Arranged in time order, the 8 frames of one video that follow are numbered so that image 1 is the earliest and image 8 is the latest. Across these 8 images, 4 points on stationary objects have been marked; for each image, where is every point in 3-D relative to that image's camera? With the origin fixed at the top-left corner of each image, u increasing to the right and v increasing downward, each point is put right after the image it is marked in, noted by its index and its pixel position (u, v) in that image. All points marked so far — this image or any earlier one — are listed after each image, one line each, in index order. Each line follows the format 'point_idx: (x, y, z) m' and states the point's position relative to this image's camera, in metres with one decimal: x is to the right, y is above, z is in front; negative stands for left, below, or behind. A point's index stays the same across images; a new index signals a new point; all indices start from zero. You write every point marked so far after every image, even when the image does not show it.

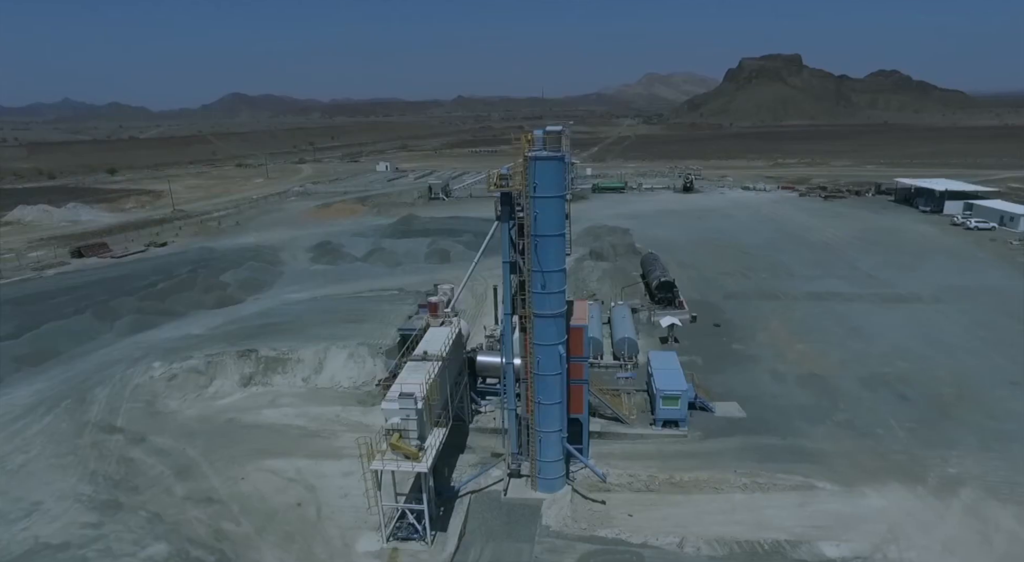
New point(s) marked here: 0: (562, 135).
0: (+1.4, +4.3, +17.8) m
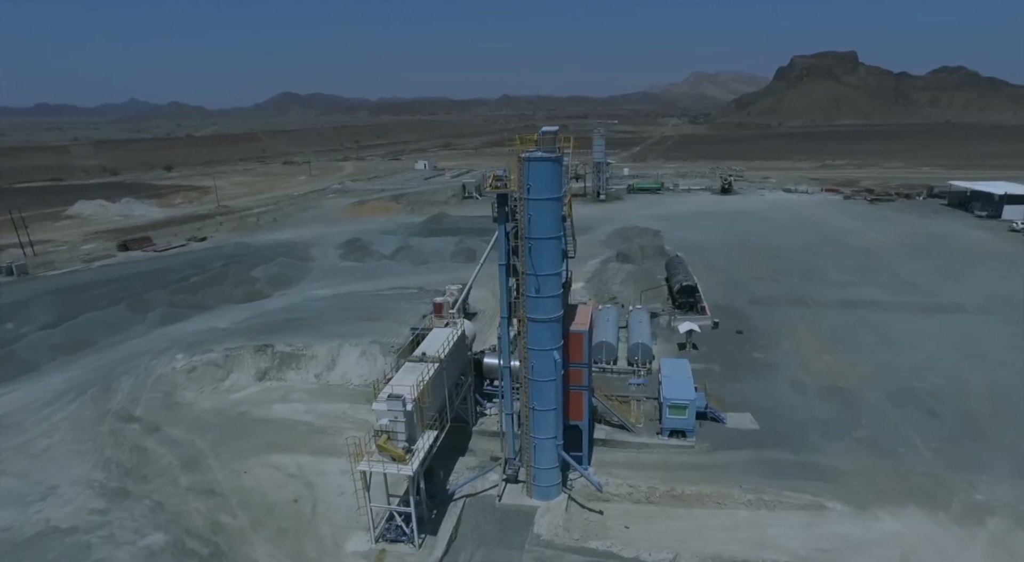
0: (+1.2, +4.2, +17.4) m
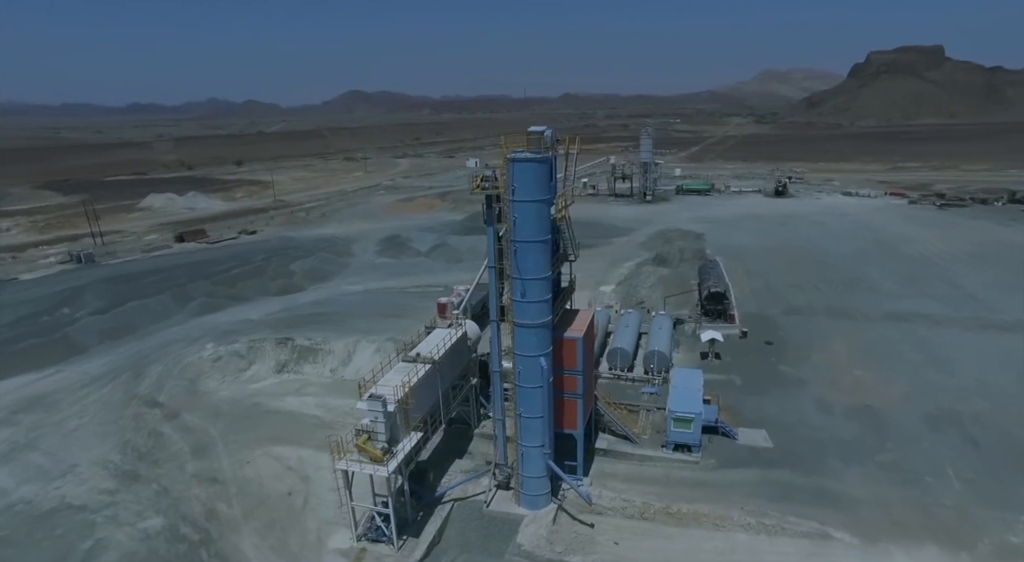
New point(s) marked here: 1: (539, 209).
0: (+0.9, +4.1, +16.9) m
1: (+0.7, +2.0, +16.9) m
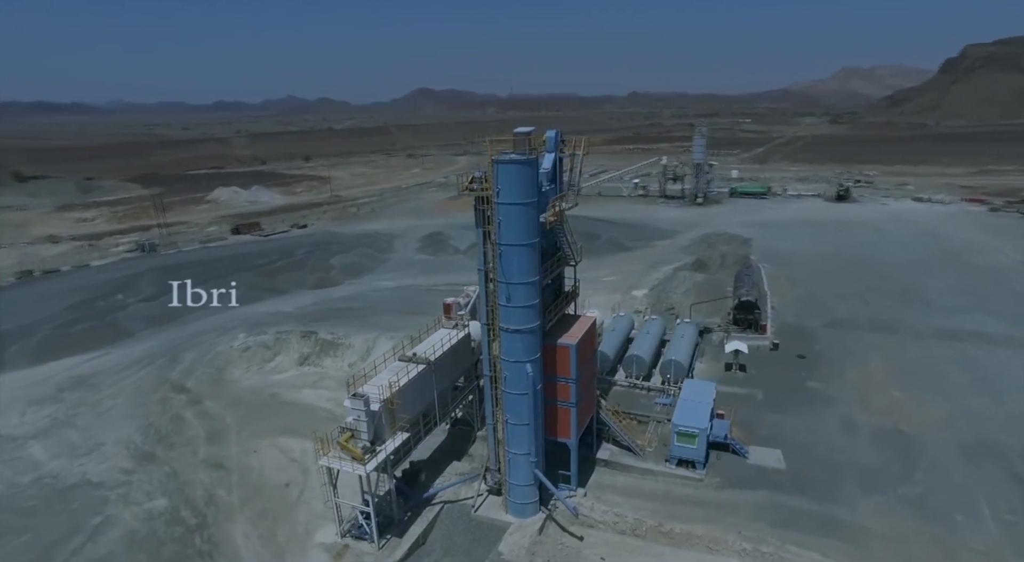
0: (+0.5, +3.9, +16.5) m
1: (+0.3, +1.9, +16.5) m
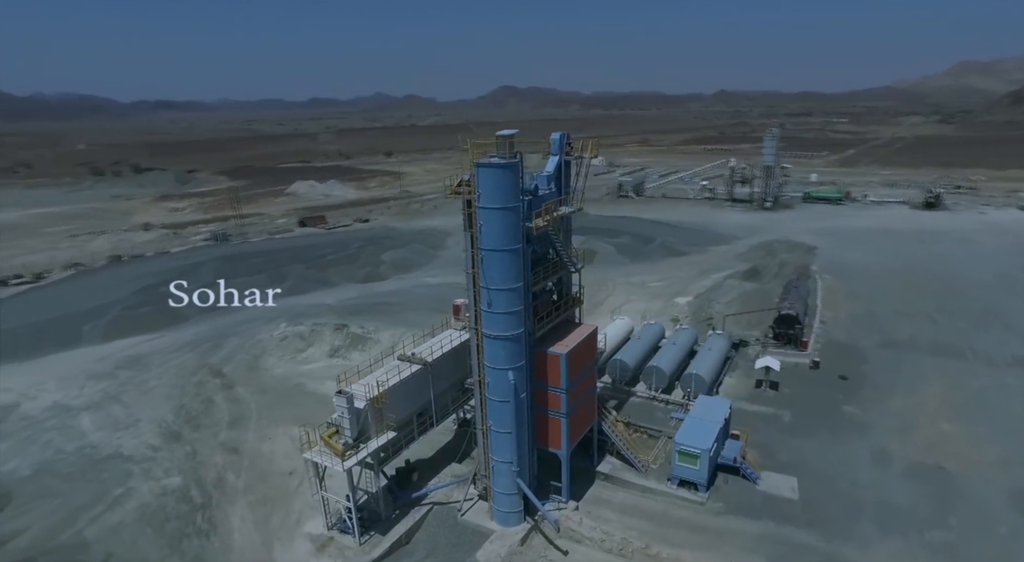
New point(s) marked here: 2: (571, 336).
0: (+0.1, +3.7, +16.1) m
1: (-0.2, +1.7, +16.2) m
2: (+2.0, -1.8, +19.9) m
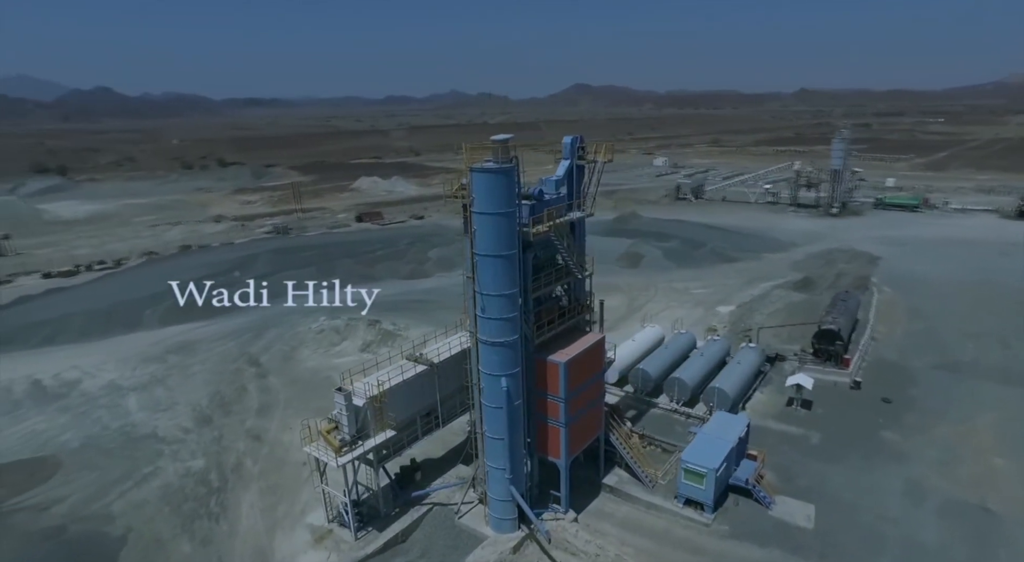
0: (0.0, +3.6, +15.9) m
1: (-0.4, +1.6, +16.0) m
2: (+2.1, -2.0, +19.5) m
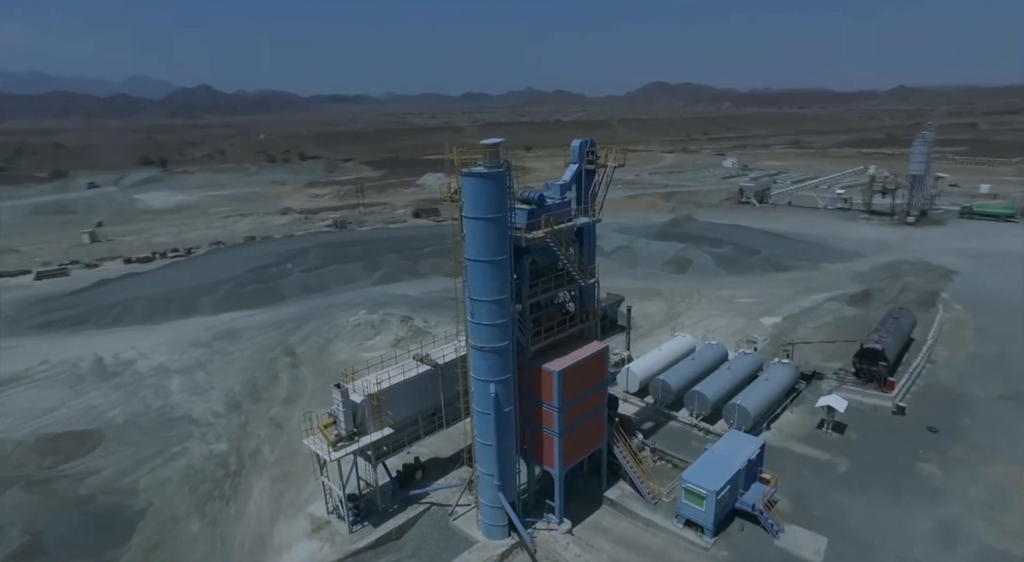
0: (-0.2, +3.4, +15.7) m
1: (-0.7, +1.4, +15.9) m
2: (+2.0, -2.2, +19.0) m
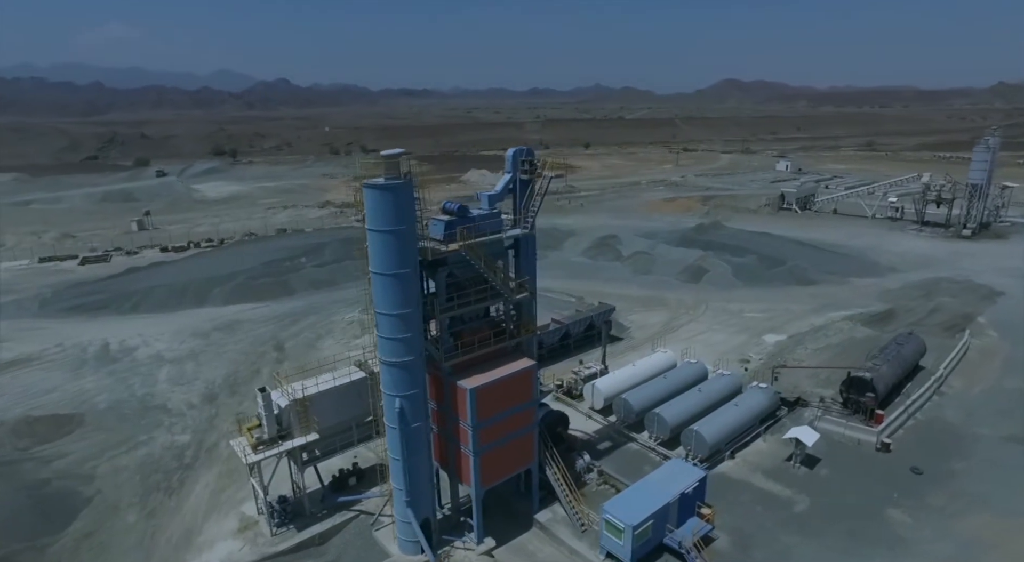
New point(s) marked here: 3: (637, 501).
0: (-2.7, +3.0, +15.2) m
1: (-3.2, +1.1, +15.5) m
2: (-0.4, -2.7, +18.4) m
3: (+3.9, -6.6, +18.2) m
